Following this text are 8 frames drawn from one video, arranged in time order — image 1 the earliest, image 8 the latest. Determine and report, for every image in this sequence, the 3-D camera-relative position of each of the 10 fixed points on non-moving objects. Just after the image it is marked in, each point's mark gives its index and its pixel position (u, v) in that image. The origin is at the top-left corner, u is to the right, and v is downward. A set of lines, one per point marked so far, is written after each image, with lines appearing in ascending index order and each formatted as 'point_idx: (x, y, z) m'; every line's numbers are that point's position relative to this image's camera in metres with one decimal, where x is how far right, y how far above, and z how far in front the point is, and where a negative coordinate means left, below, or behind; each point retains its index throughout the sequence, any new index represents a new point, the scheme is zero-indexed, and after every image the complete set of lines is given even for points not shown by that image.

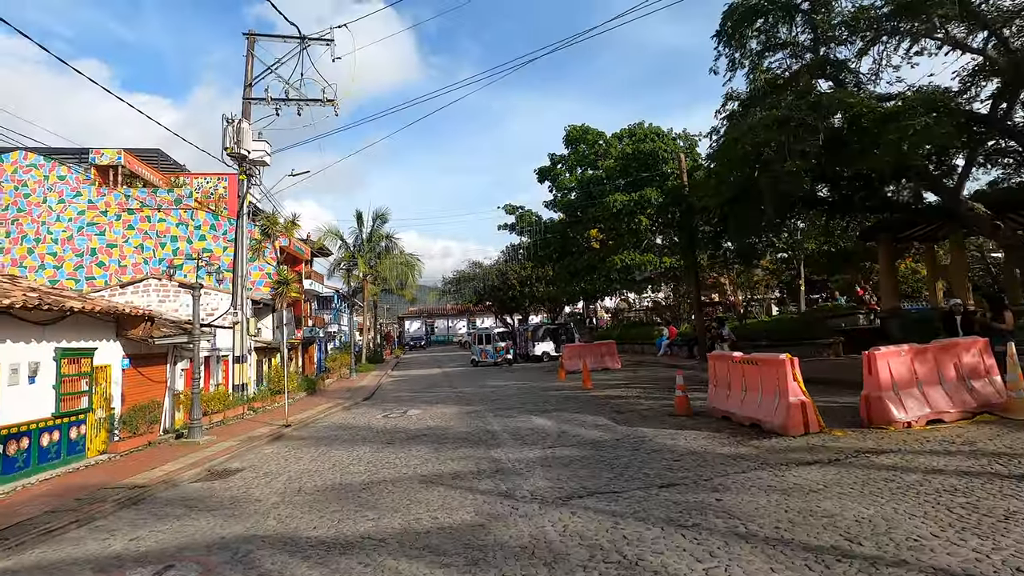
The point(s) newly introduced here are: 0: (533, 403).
0: (+0.6, -3.2, +14.8) m
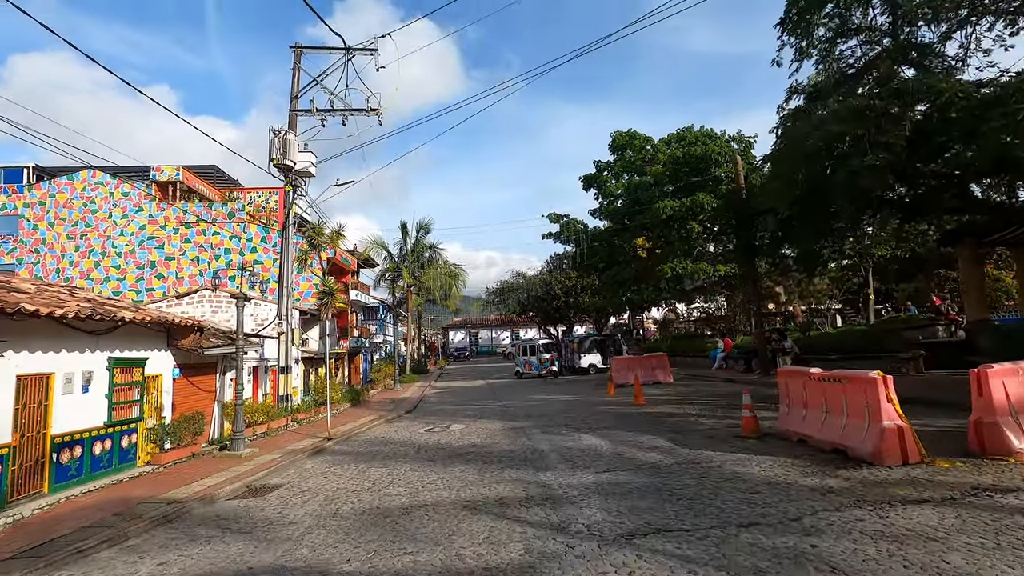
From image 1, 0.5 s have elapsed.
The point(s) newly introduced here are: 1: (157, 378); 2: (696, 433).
0: (+1.8, -3.5, +14.0) m
1: (-10.3, -2.6, +15.5) m
2: (+3.8, -3.0, +10.9) m
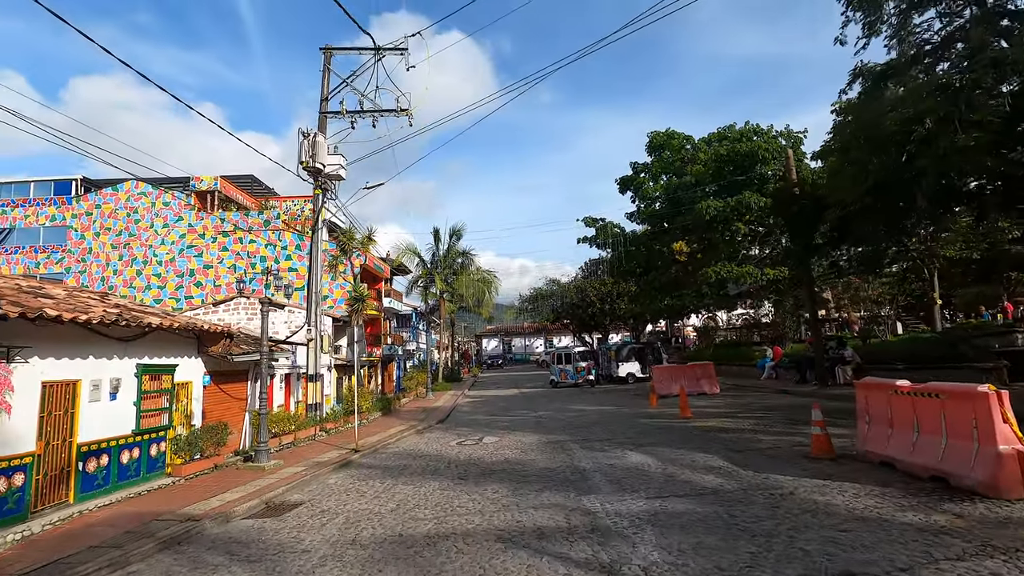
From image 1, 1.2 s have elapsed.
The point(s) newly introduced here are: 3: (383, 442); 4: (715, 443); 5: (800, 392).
0: (+2.7, -3.5, +12.9) m
1: (-9.3, -2.8, +15.2) m
2: (+4.4, -3.0, +9.7) m
3: (-3.6, -4.3, +14.9) m
4: (+4.1, -3.1, +10.7) m
5: (+9.9, -3.6, +18.3) m
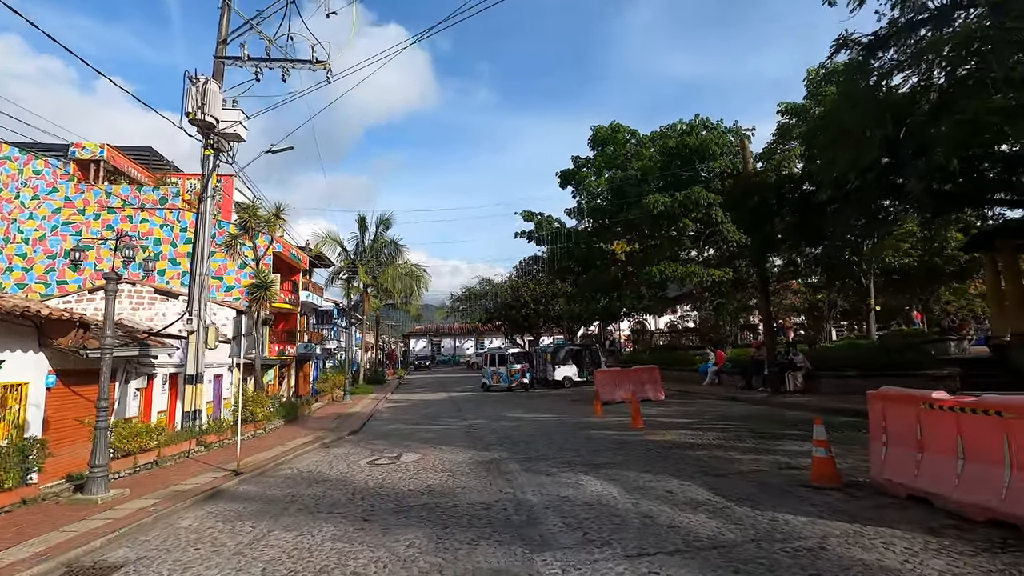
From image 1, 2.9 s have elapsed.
0: (+1.3, -3.3, +10.8) m
1: (-10.9, -2.2, +11.6) m
2: (+3.4, -2.8, +7.9) m
3: (-5.3, -3.8, +12.0) m
4: (+2.9, -2.9, +8.8) m
5: (+7.7, -3.6, +17.1) m
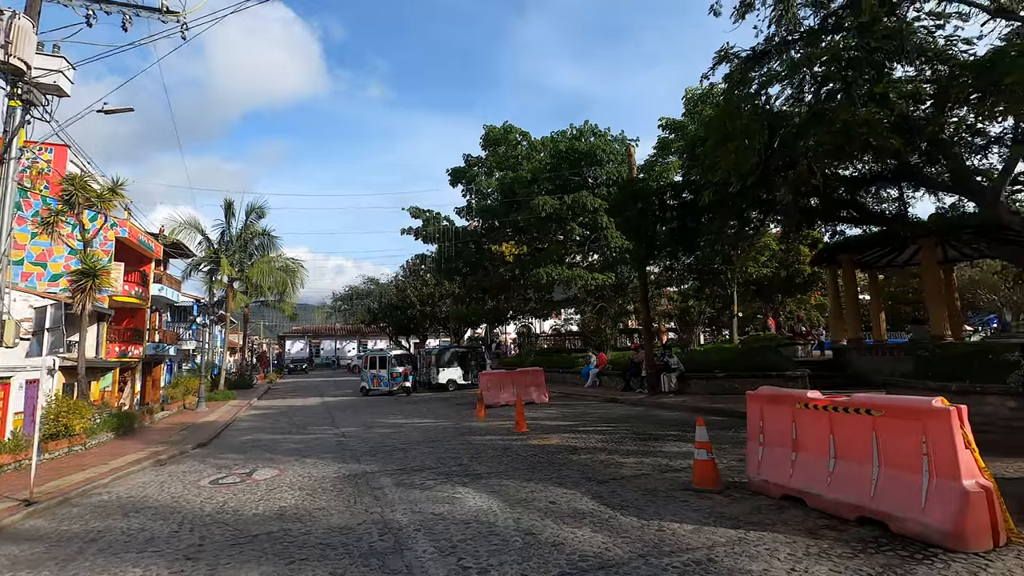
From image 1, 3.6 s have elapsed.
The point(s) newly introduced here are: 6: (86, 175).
0: (-1.1, -3.2, +10.0) m
1: (-13.1, -1.7, +8.2) m
2: (+1.6, -2.8, +7.6) m
3: (-7.8, -3.6, +9.8) m
4: (+0.9, -2.9, +8.4) m
5: (+3.9, -3.7, +17.5) m
6: (-13.0, +3.4, +16.3) m
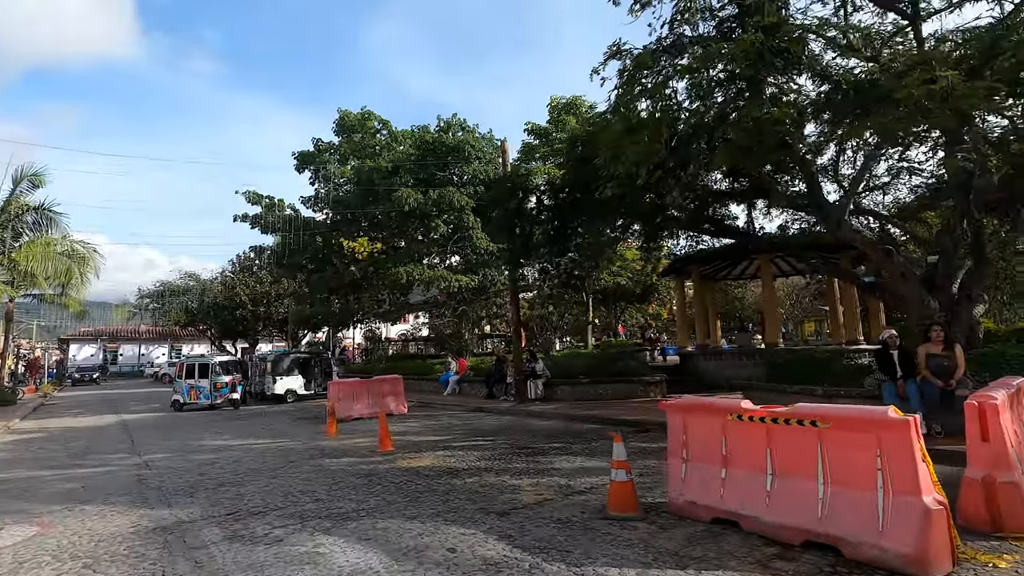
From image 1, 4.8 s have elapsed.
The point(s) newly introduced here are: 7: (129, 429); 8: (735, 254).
0: (-3.1, -3.1, +8.0) m
1: (-14.1, -1.1, +2.9) m
2: (+0.2, -2.7, +6.4) m
3: (-9.4, -3.2, +5.9) m
4: (-0.7, -2.8, +6.9) m
5: (-0.4, -3.8, +16.5) m
6: (-16.1, +3.9, +10.8) m
7: (-13.1, -4.8, +18.3) m
8: (+7.6, +1.1, +18.4) m
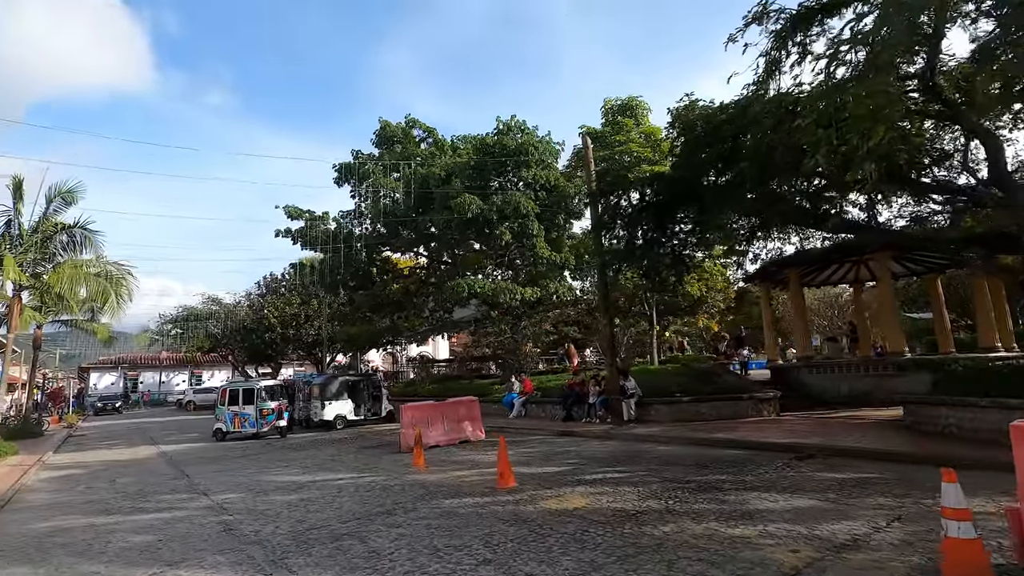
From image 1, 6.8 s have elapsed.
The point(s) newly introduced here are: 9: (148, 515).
0: (-0.6, -3.0, +6.2) m
1: (-11.7, -1.2, +1.4) m
2: (+2.7, -2.5, +4.6) m
3: (-6.9, -3.2, +4.2) m
4: (+1.8, -2.7, +5.1) m
5: (+2.2, -4.0, +14.7) m
6: (-13.7, +3.5, +9.5) m
7: (-10.4, -5.4, +16.6) m
8: (+10.2, +1.0, +16.6) m
9: (-6.6, -4.1, +9.7) m
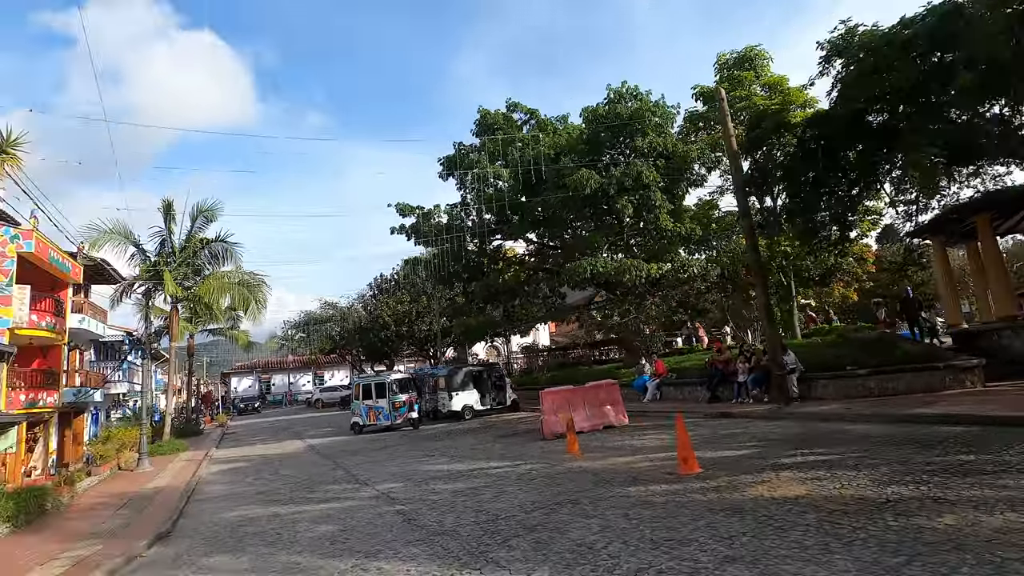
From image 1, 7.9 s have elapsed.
0: (+1.8, -2.6, +5.3) m
1: (-10.1, -1.6, +2.4) m
2: (+4.6, -1.9, +3.2) m
3: (-4.8, -3.2, +4.4) m
4: (+3.9, -2.1, +3.9) m
5: (+6.0, -3.1, +13.2) m
6: (-11.1, +3.1, +10.7) m
7: (-6.0, -5.4, +17.2) m
8: (+13.8, +2.5, +13.8) m
9: (-3.5, -4.0, +9.8) m
